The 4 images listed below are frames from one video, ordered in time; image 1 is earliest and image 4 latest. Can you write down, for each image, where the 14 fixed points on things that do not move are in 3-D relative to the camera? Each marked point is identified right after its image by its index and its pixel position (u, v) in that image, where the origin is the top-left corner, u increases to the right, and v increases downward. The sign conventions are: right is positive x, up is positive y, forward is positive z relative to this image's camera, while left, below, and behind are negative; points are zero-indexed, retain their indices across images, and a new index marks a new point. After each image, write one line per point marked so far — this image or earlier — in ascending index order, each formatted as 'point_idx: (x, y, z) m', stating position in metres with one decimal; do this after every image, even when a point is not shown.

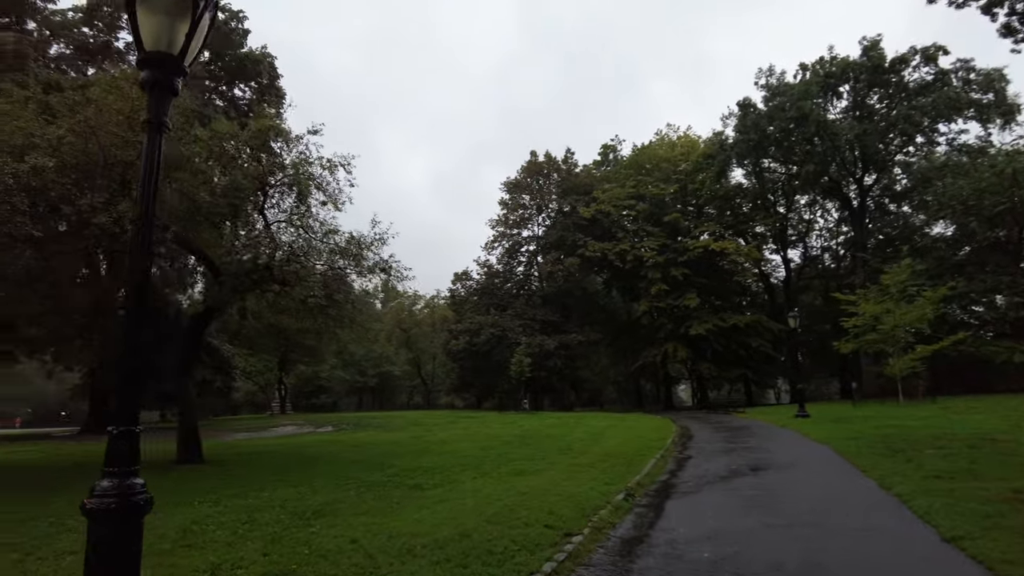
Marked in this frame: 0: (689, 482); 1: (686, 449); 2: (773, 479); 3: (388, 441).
0: (+2.8, -3.1, +10.3) m
1: (+3.9, -3.6, +14.5) m
2: (+4.0, -3.0, +10.1) m
3: (-3.6, -4.4, +18.8) m
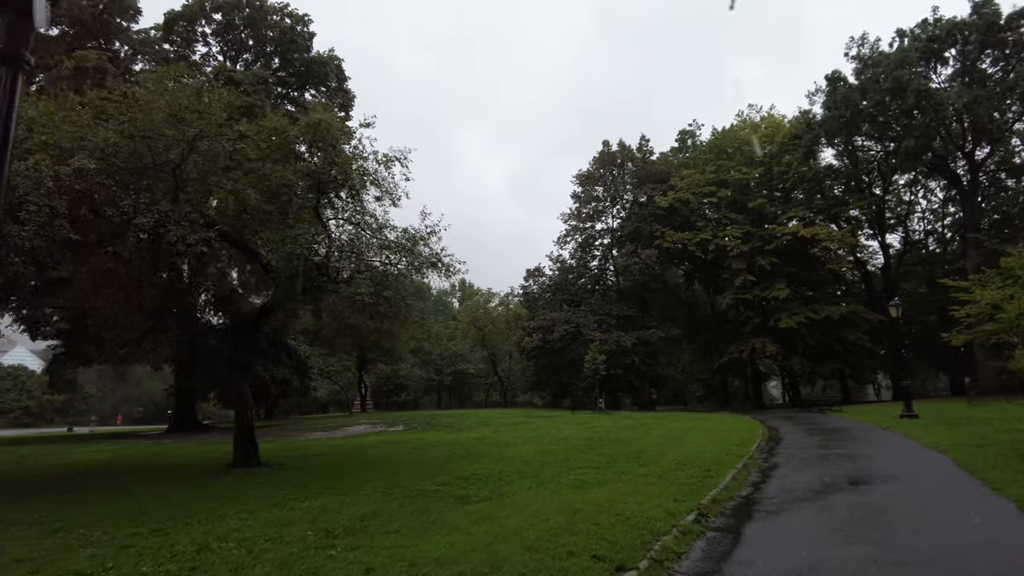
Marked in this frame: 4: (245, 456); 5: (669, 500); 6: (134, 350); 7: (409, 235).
0: (+3.6, -2.9, +8.9) m
1: (+5.2, -3.3, +12.9) m
2: (+4.8, -2.7, +8.5) m
3: (-1.7, -4.3, +18.1) m
4: (-5.9, -3.7, +14.3) m
5: (+2.0, -2.7, +8.4) m
6: (-10.5, -1.8, +18.0) m
7: (-2.6, +1.3, +16.7) m
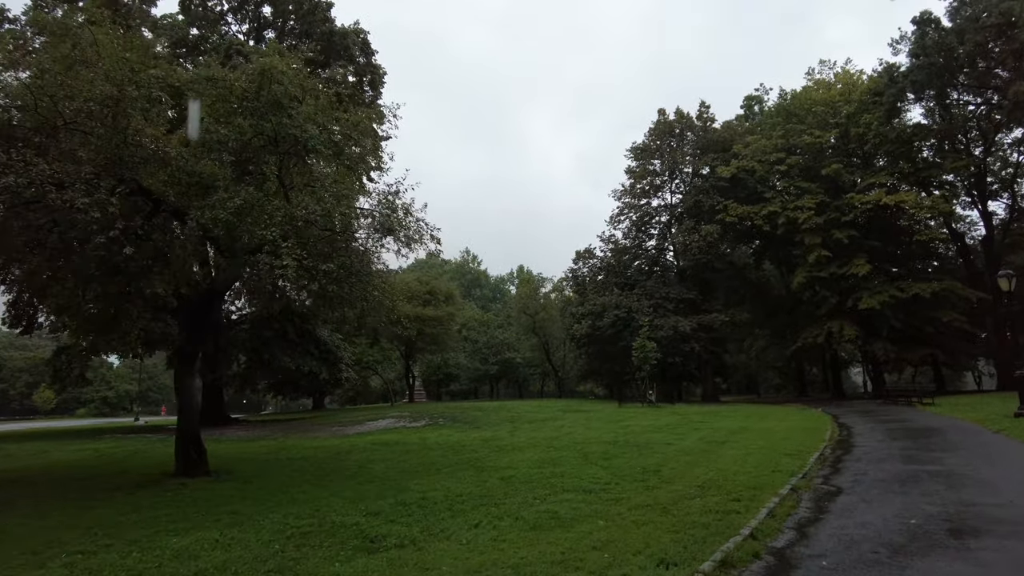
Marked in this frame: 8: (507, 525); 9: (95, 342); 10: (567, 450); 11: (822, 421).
0: (+2.8, -2.4, +5.7) m
1: (+4.8, -2.7, +9.6) m
2: (+3.9, -2.2, +5.3) m
3: (-1.4, -3.8, +15.5) m
4: (-6.0, -3.3, +12.1) m
5: (+1.2, -2.3, +5.4) m
6: (-10.2, -1.4, +16.3) m
7: (-2.7, +1.9, +14.1) m
8: (-0.1, -2.6, +7.1) m
9: (-10.4, -1.3, +16.2) m
10: (+1.1, -3.4, +13.6) m
11: (+8.9, -3.8, +18.6) m
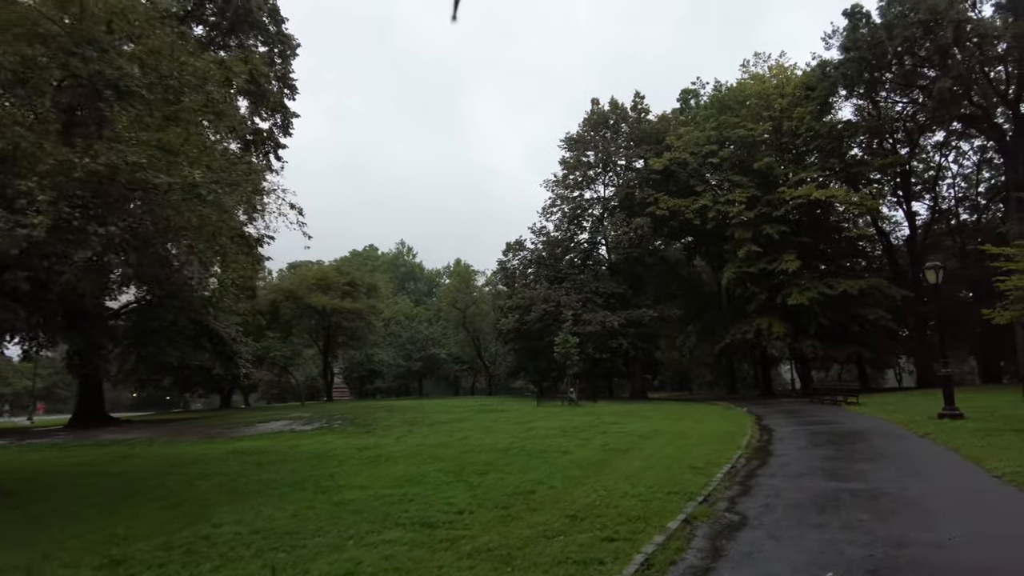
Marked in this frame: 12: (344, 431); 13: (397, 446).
0: (+1.1, -2.1, +3.9) m
1: (+2.8, -2.5, +7.9) m
2: (+2.3, -2.0, +3.5) m
3: (-3.9, -3.4, +13.3) m
4: (-8.2, -2.9, +9.5) m
5: (-0.4, -2.0, +3.4) m
6: (-12.7, -0.9, +13.3) m
7: (-4.9, +2.2, +11.7) m
8: (-1.8, -2.3, +5.0) m
9: (-12.8, -0.8, +13.1) m
10: (-1.2, -3.1, +11.5) m
11: (+6.1, -3.5, +17.2) m
12: (-4.7, -4.0, +18.2) m
13: (-2.4, -3.4, +14.0) m
